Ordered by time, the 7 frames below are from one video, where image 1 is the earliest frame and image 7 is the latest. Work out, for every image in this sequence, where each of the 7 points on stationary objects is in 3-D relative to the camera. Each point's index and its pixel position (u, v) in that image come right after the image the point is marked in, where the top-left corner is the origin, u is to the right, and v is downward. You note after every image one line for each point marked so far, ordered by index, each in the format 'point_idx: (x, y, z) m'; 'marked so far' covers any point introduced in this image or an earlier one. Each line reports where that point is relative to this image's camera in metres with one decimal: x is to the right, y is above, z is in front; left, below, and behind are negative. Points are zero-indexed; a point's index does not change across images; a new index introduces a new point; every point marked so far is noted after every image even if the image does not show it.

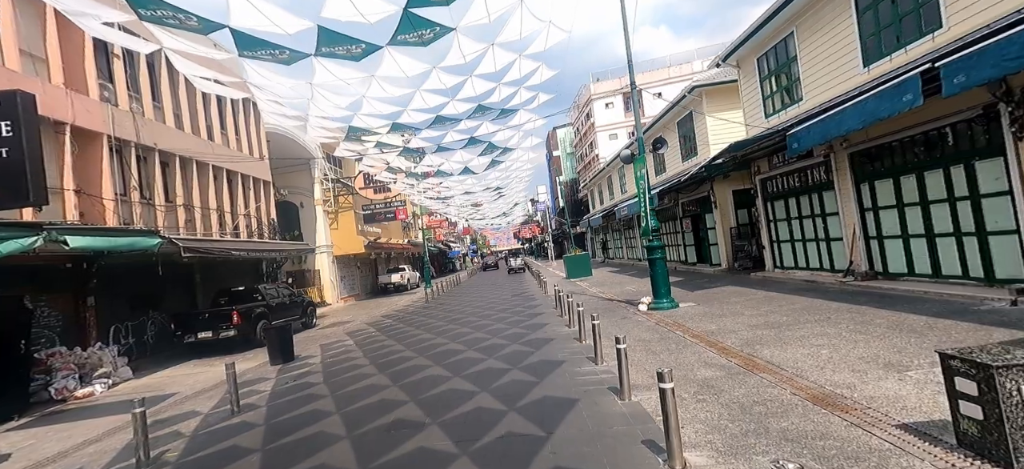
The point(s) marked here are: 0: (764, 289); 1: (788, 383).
0: (+6.4, -1.4, +11.3) m
1: (+3.0, -1.6, +4.8) m
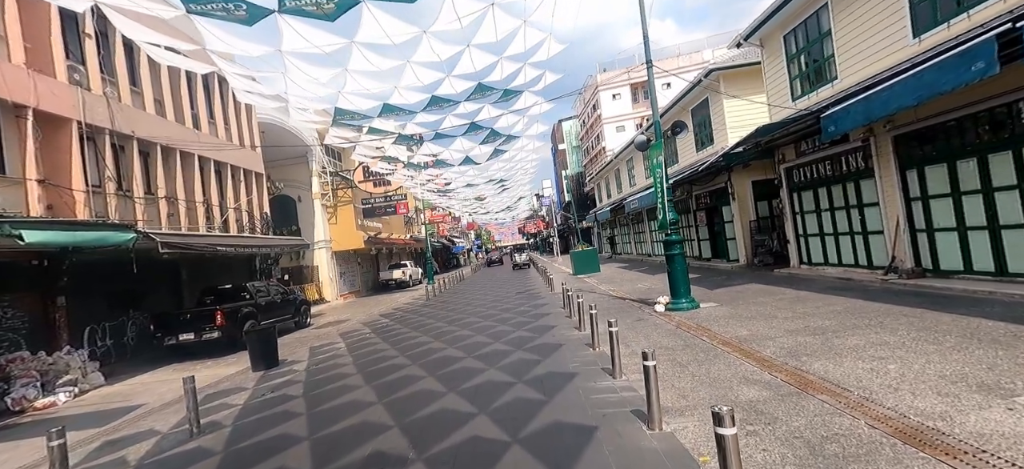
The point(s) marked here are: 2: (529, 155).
0: (+6.5, -1.2, +10.3) m
1: (+3.0, -1.5, +3.9) m
2: (+0.8, +3.4, +18.5) m
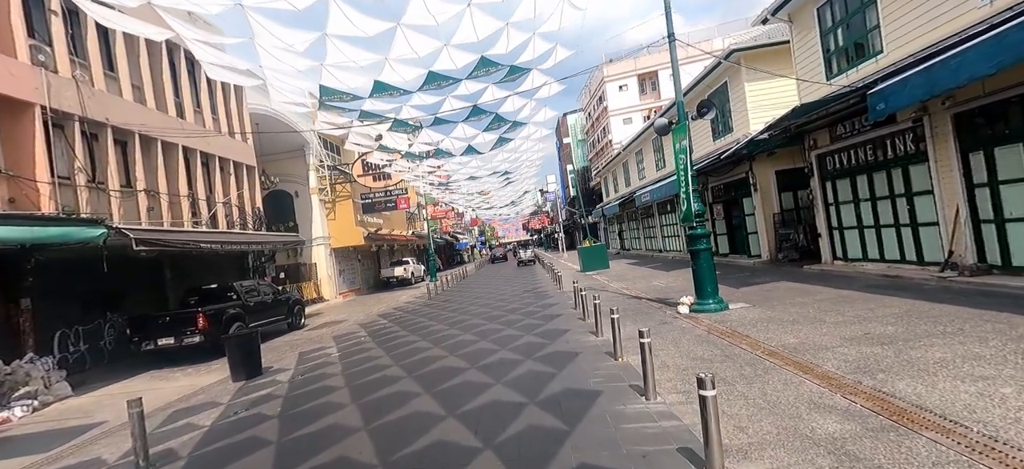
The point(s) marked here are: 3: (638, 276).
0: (+6.6, -1.1, +9.3) m
1: (+3.1, -1.4, +2.9) m
2: (+1.0, +3.6, +17.4) m
3: (+4.6, -1.6, +16.5) m
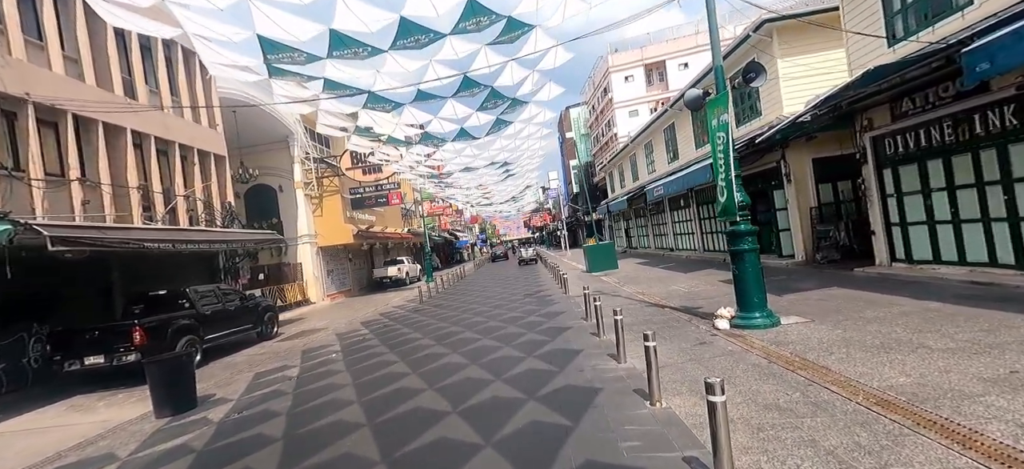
0: (+6.6, -1.0, +7.6) m
1: (+3.1, -1.4, +1.2) m
2: (+1.0, +3.7, +15.7) m
3: (+4.6, -1.5, +14.7) m
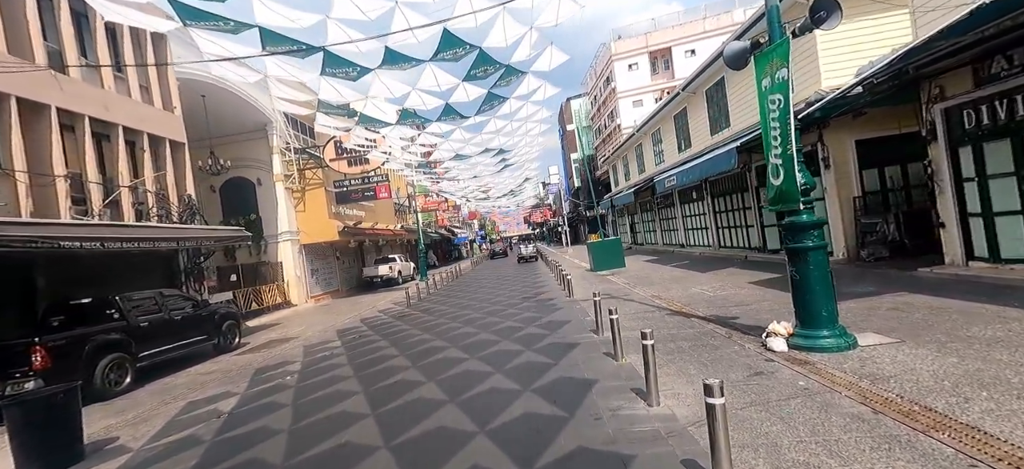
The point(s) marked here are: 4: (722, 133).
0: (+6.5, -0.9, +5.9) m
1: (+3.0, -1.4, -0.5) m
2: (+0.8, +3.8, +13.9) m
3: (+4.5, -1.3, +13.0) m
4: (+7.9, +3.8, +16.7) m
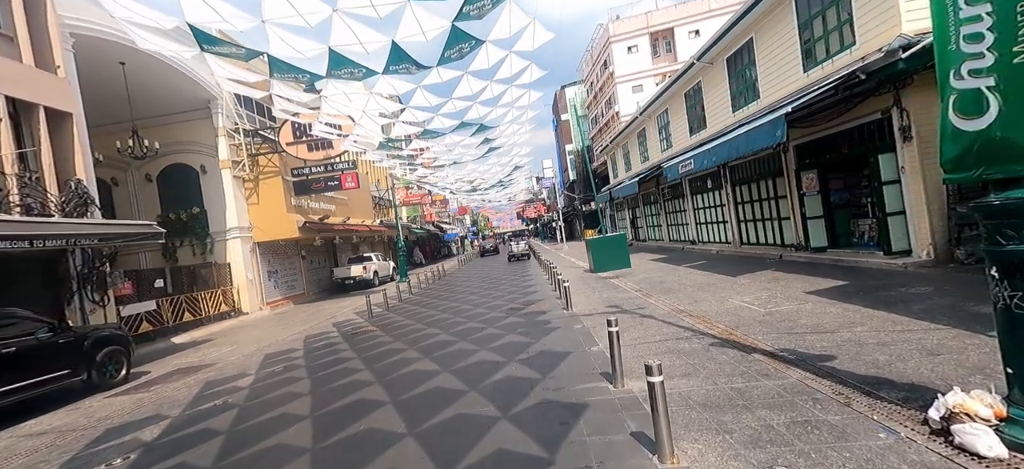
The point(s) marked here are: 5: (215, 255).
0: (+6.2, -0.8, +3.2) m
1: (+2.7, -1.4, -3.3) m
2: (+0.4, +3.9, +11.1) m
3: (+4.1, -1.2, +10.3) m
4: (+7.4, +4.0, +14.0) m
5: (-11.5, -0.8, +17.1) m
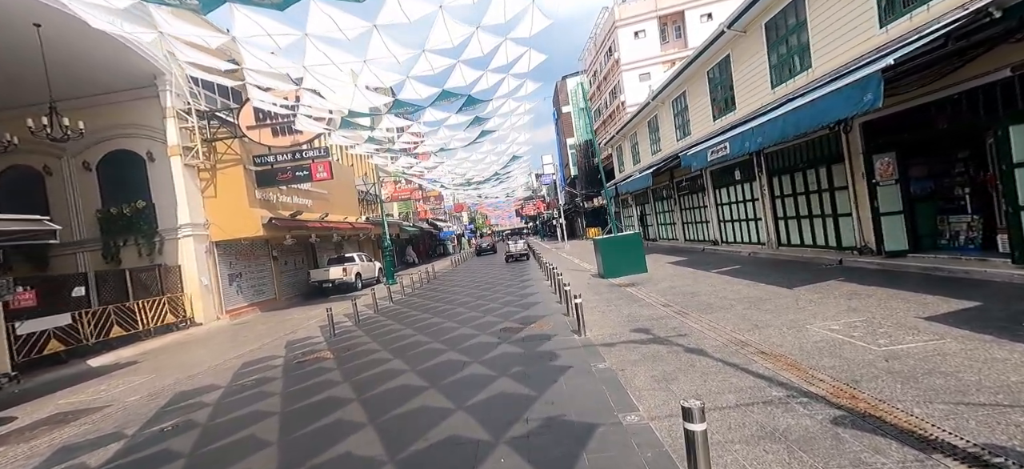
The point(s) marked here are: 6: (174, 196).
0: (+6.1, -0.9, +0.8) m
1: (+2.7, -1.4, -5.7) m
2: (+0.3, +3.9, +8.7) m
3: (+4.0, -1.2, +7.9) m
4: (+7.3, +4.0, +11.6) m
5: (-11.6, -0.8, +14.6) m
6: (-11.3, +1.3, +14.9) m
